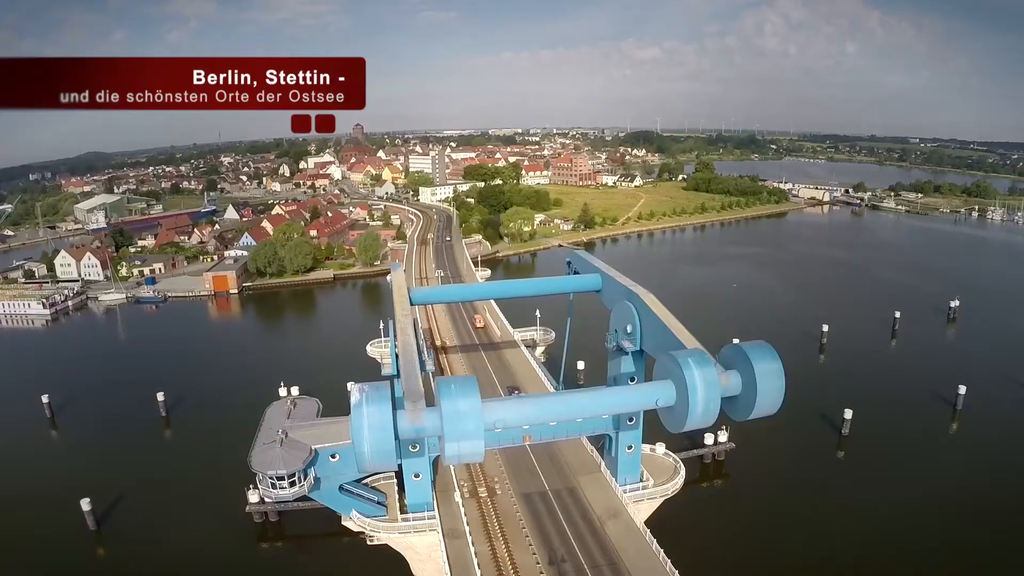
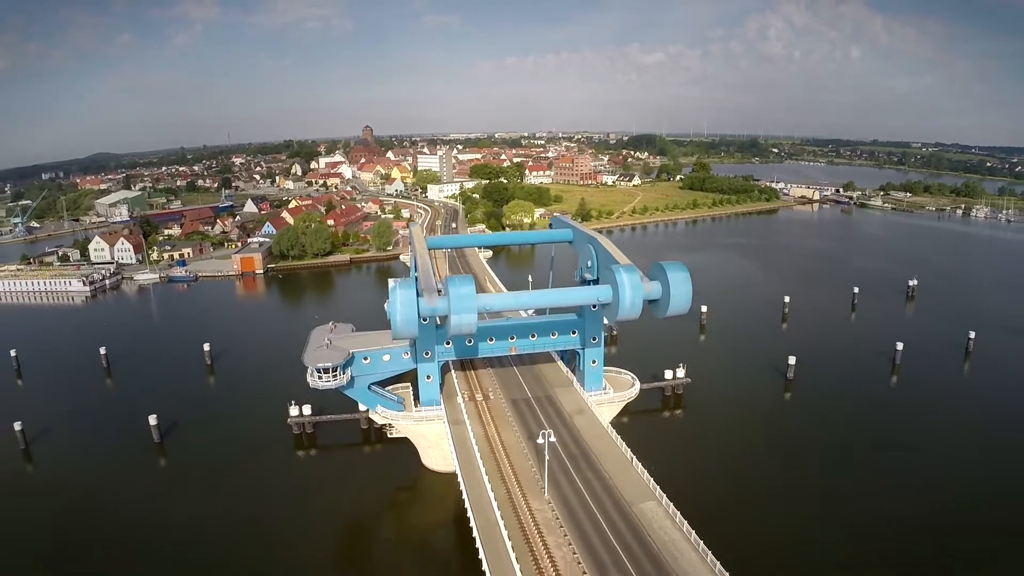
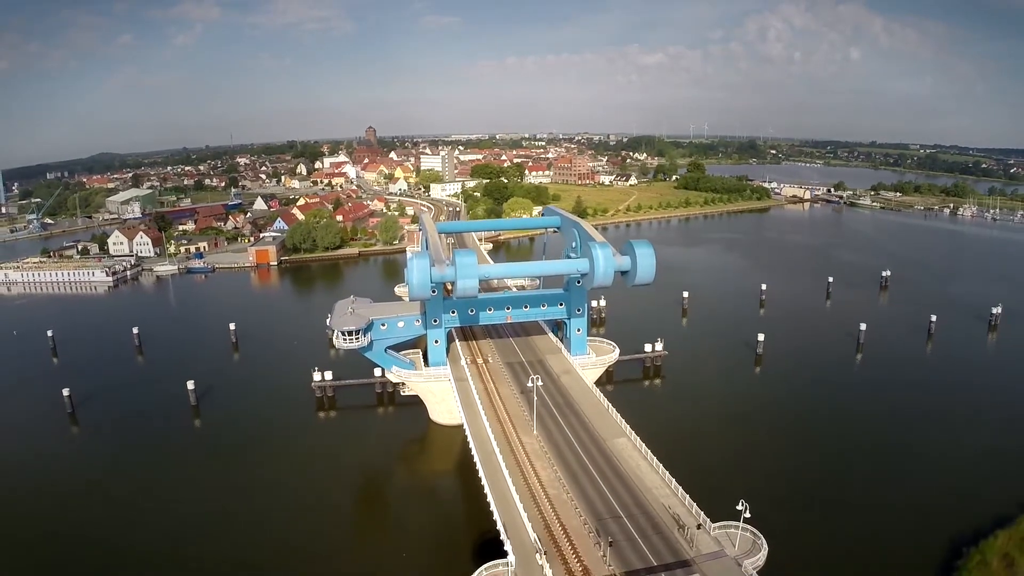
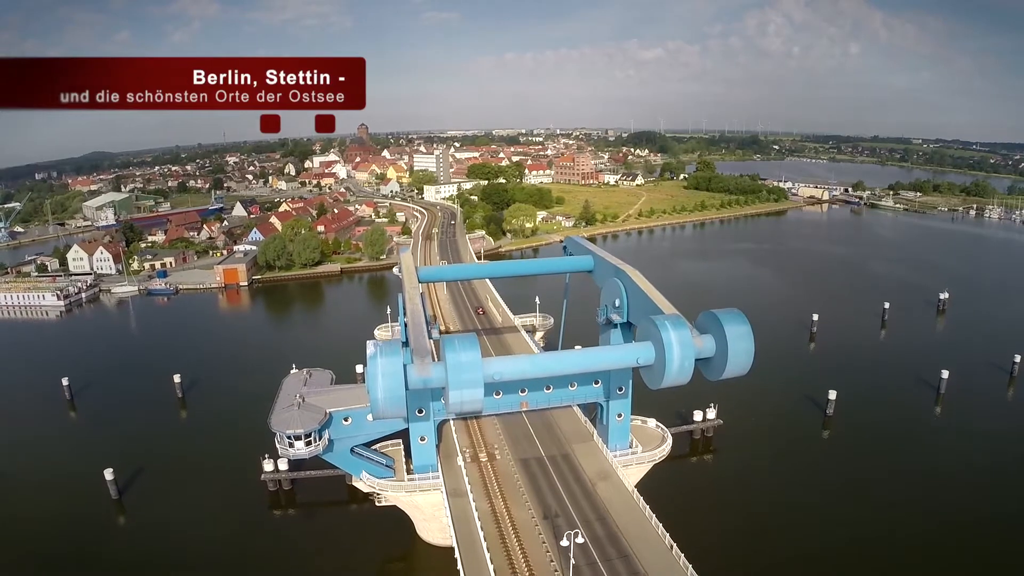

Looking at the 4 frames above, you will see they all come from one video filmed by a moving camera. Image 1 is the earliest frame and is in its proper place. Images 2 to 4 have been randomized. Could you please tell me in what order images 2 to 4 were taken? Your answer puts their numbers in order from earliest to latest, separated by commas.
4, 2, 3
